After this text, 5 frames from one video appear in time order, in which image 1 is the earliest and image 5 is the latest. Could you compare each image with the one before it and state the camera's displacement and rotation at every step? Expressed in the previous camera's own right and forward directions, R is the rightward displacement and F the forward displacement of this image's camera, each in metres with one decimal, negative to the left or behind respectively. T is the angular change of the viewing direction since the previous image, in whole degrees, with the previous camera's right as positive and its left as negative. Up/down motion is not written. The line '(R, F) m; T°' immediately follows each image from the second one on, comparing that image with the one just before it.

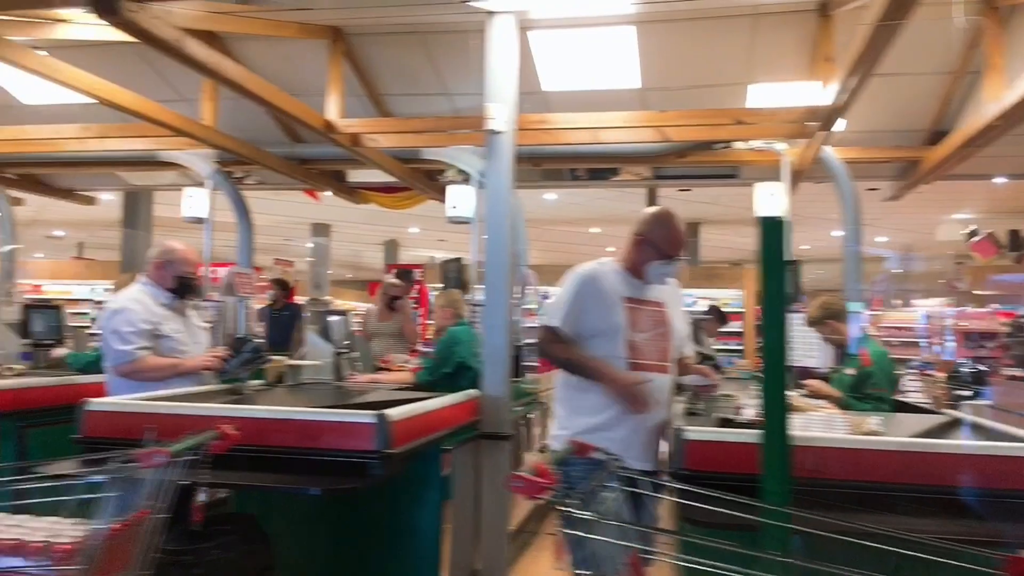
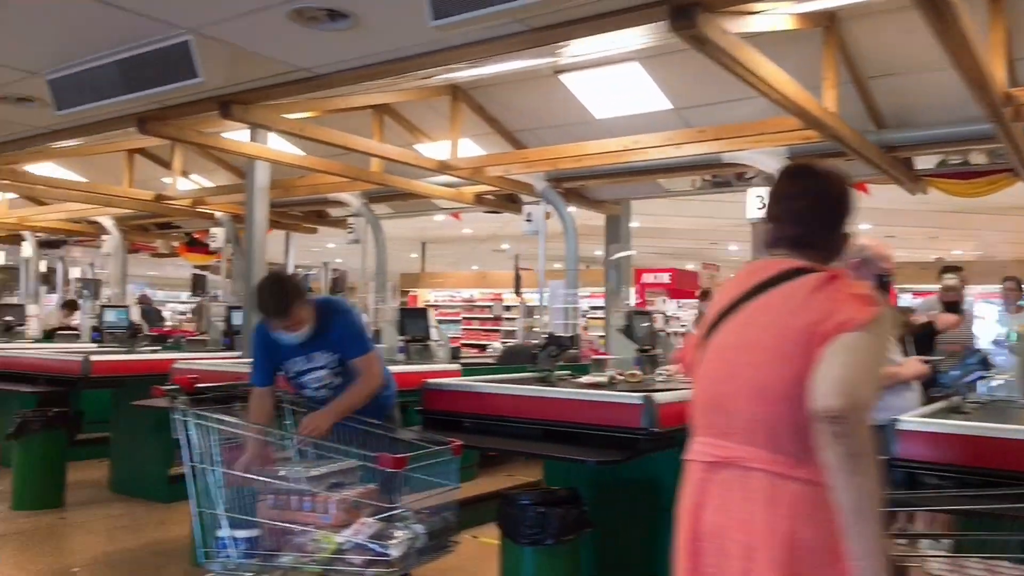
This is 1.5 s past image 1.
(-1.5, +0.1) m; -25°
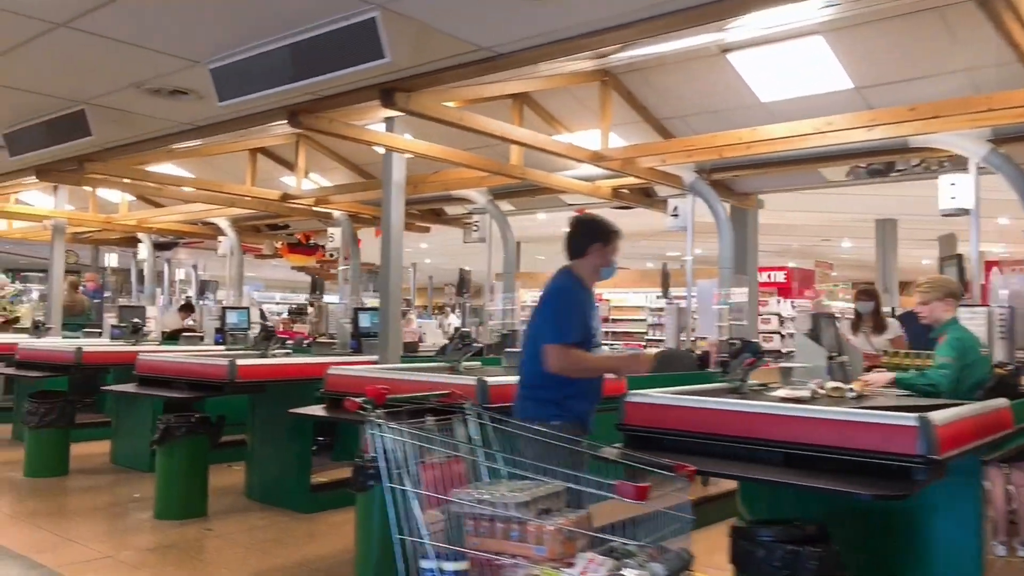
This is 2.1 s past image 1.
(-0.6, +0.4) m; -5°
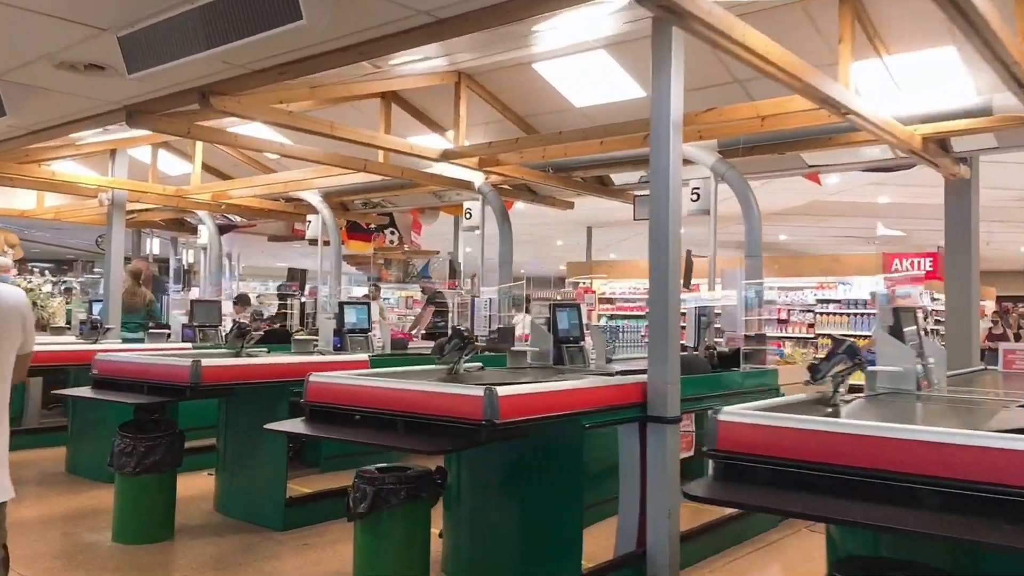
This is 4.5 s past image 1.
(-1.7, +1.9) m; +1°
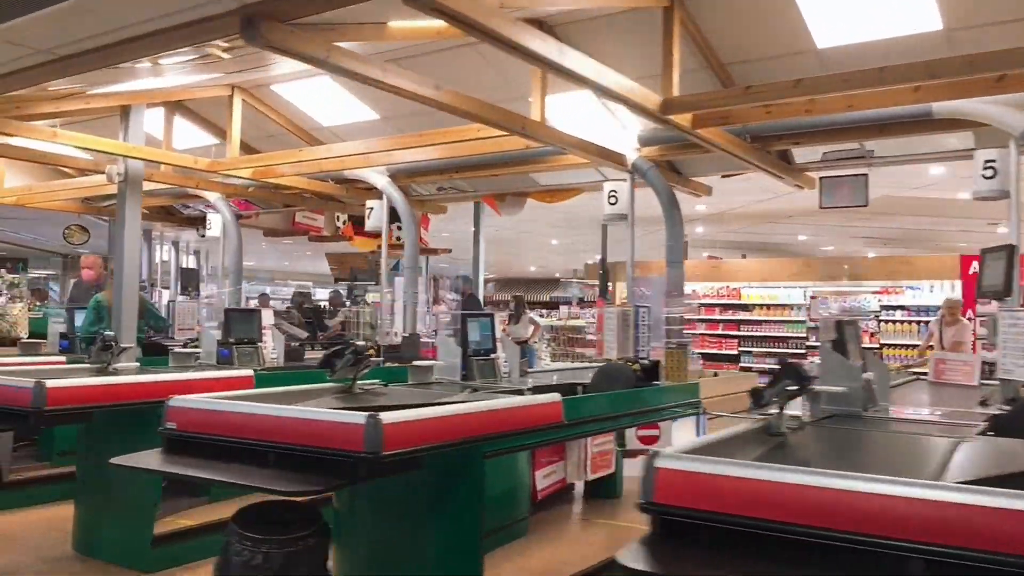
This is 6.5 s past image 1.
(-1.6, +1.8) m; +5°
